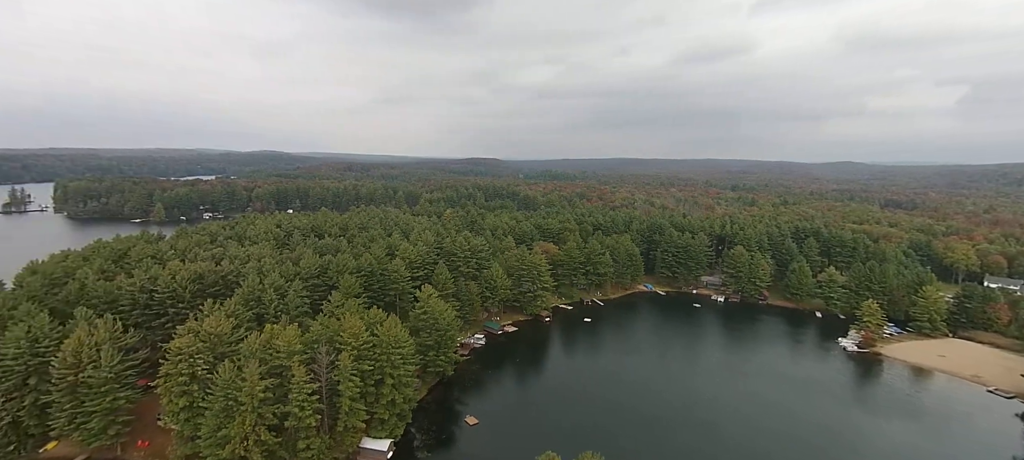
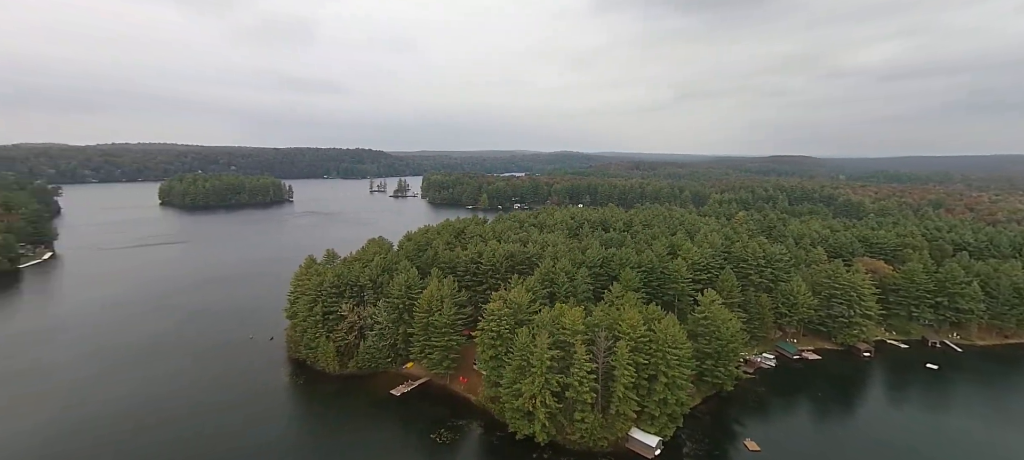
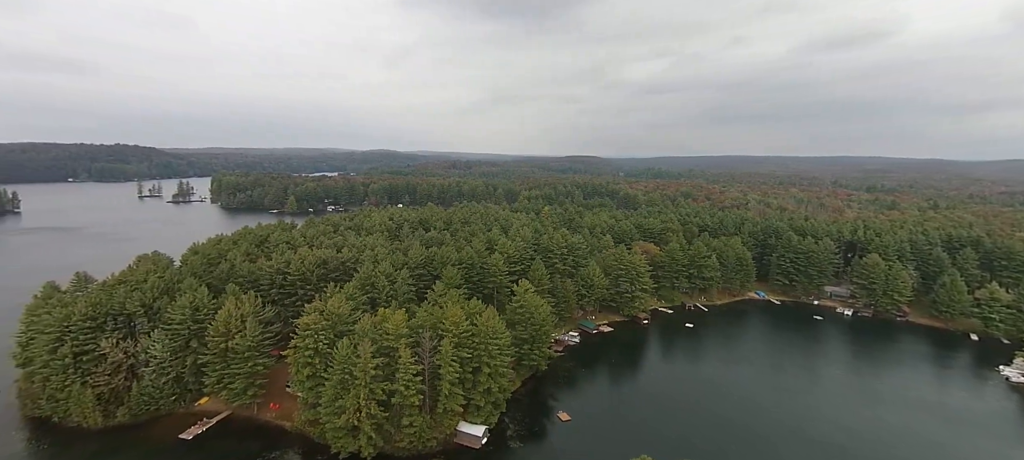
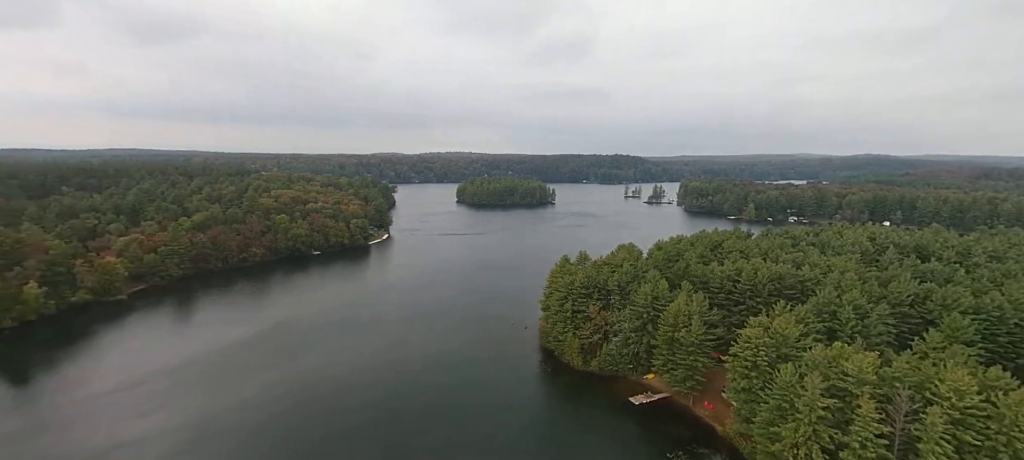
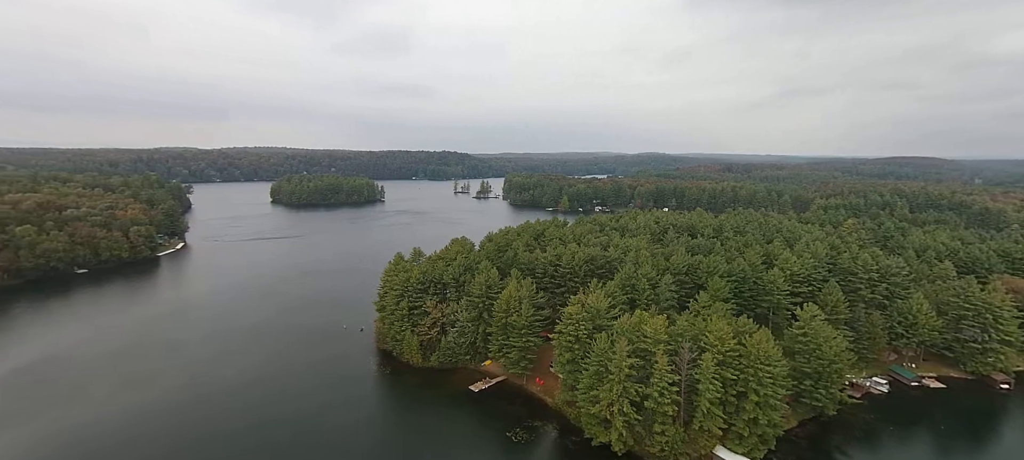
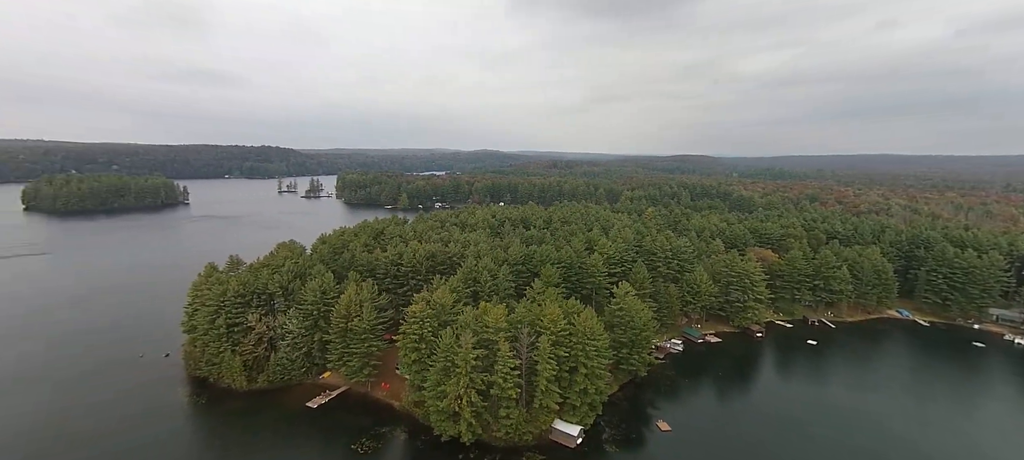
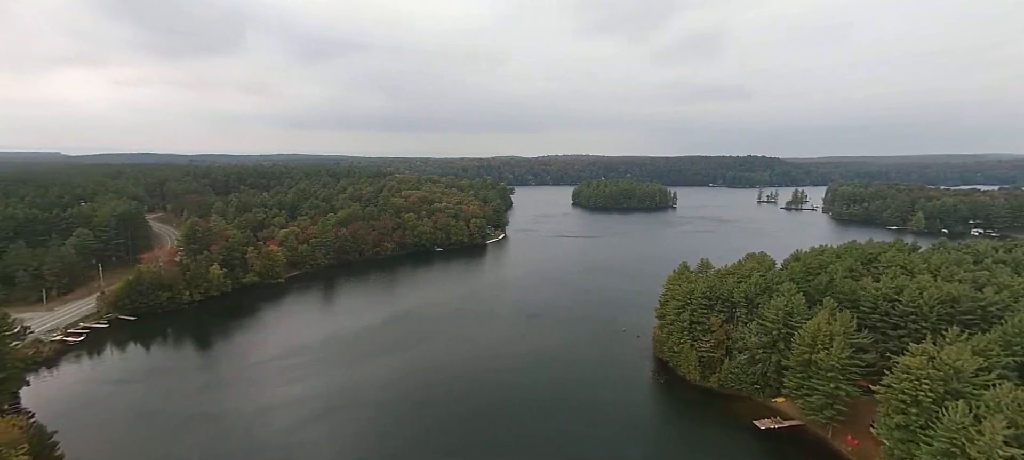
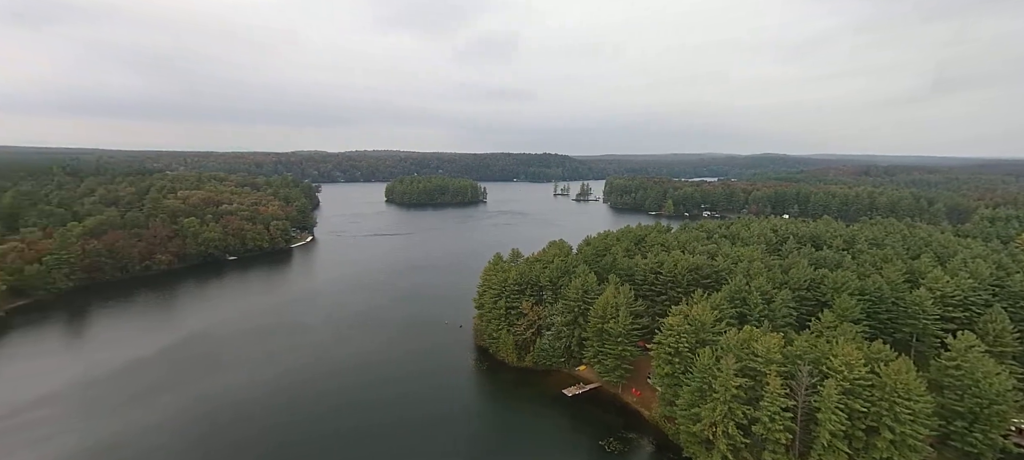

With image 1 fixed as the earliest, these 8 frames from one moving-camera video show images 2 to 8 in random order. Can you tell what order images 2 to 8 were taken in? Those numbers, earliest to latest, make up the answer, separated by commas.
3, 6, 2, 5, 8, 4, 7
